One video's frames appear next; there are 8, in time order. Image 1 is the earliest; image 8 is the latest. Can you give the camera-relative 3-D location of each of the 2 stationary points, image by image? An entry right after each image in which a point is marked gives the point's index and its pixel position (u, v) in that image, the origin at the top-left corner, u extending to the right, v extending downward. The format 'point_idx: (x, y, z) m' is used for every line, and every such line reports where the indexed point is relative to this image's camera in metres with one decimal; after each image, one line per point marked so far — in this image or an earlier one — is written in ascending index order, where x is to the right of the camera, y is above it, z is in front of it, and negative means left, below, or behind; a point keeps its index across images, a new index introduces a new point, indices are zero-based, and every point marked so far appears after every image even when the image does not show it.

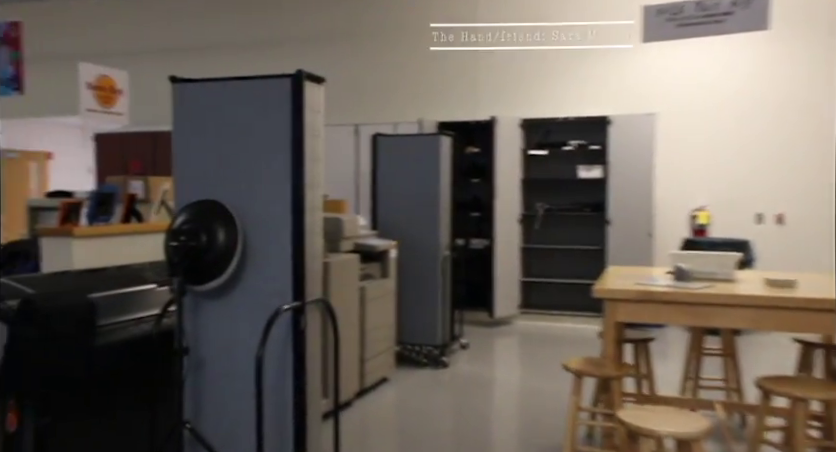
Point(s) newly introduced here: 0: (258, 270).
0: (-0.6, -0.2, +2.9) m
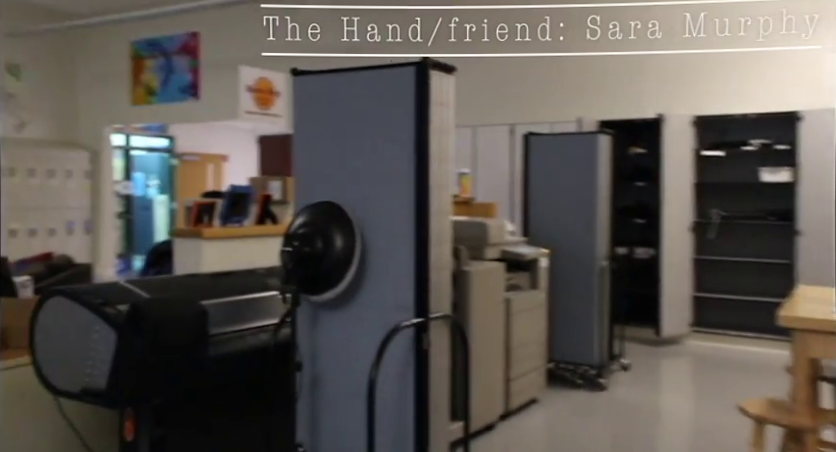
0: (-0.2, -0.2, +2.6) m
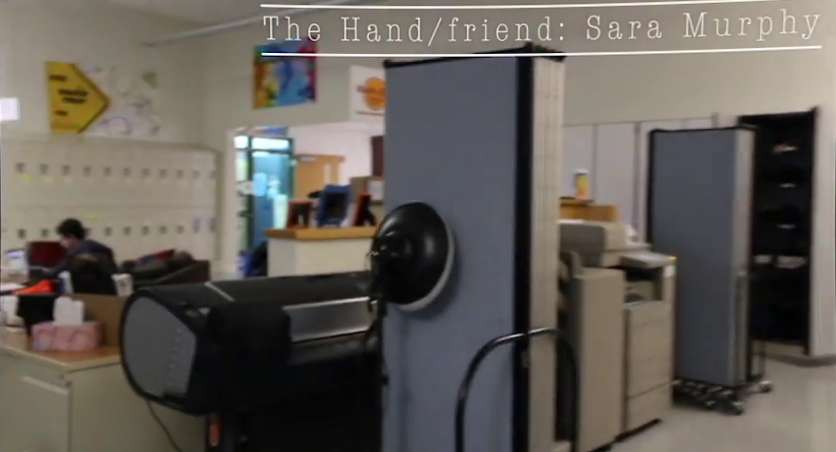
0: (+0.2, -0.2, +2.4) m
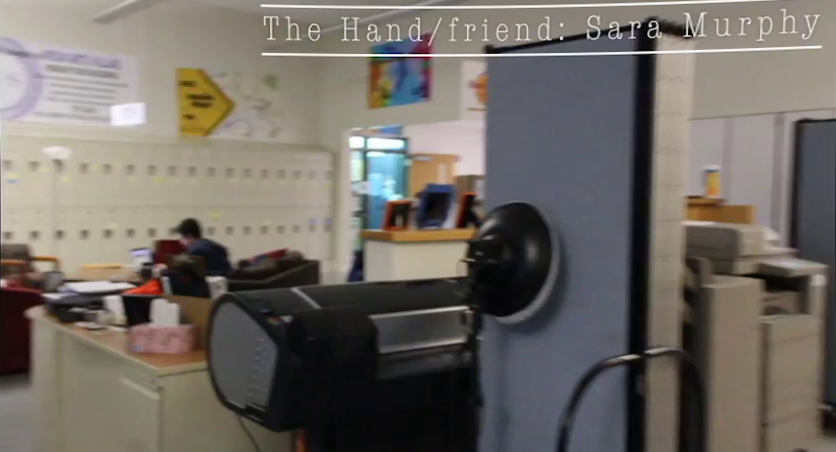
0: (+0.4, -0.2, +2.1) m
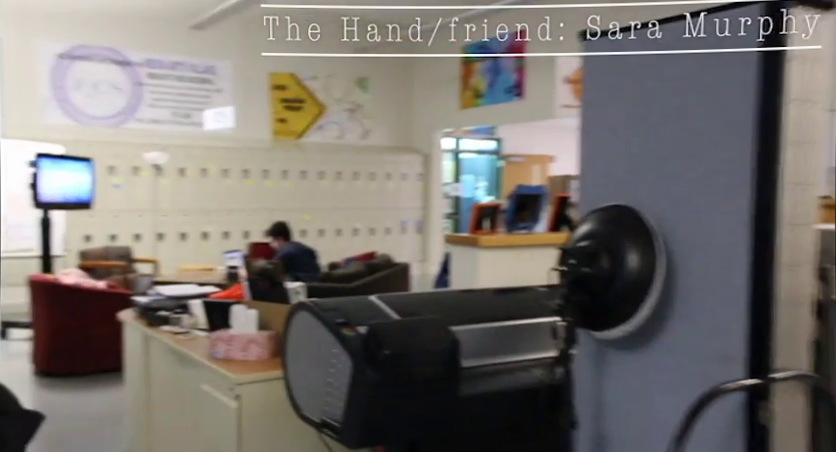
0: (+0.6, -0.2, +1.9) m
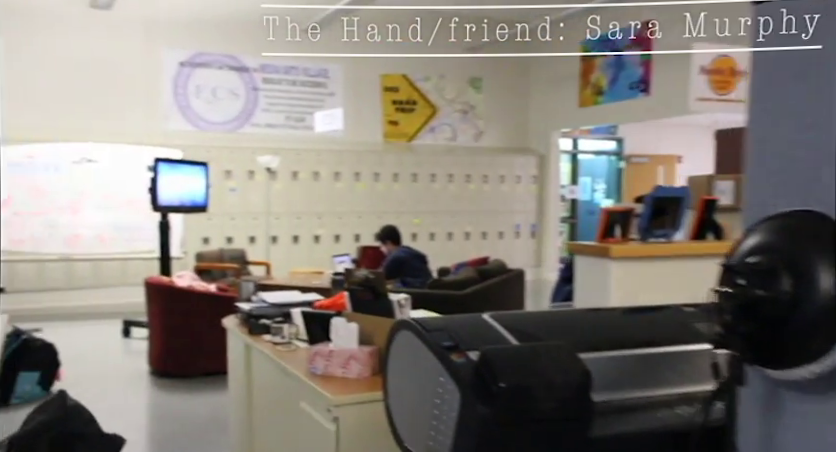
0: (+0.9, -0.2, +1.4) m
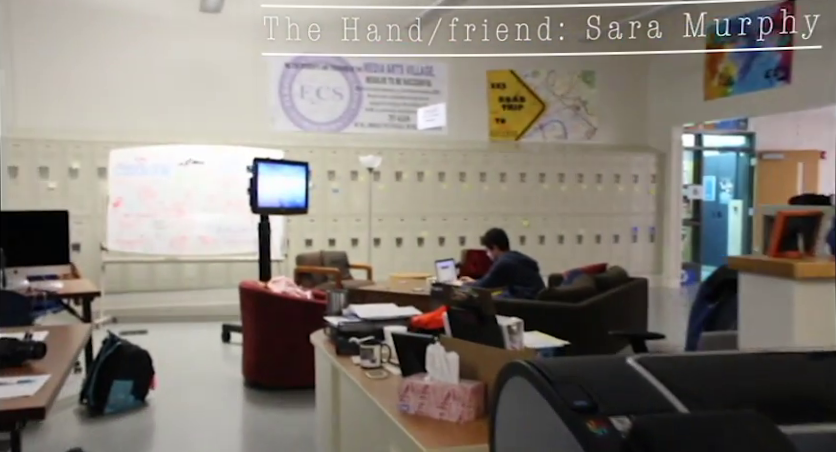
0: (+1.0, -0.2, +0.8) m
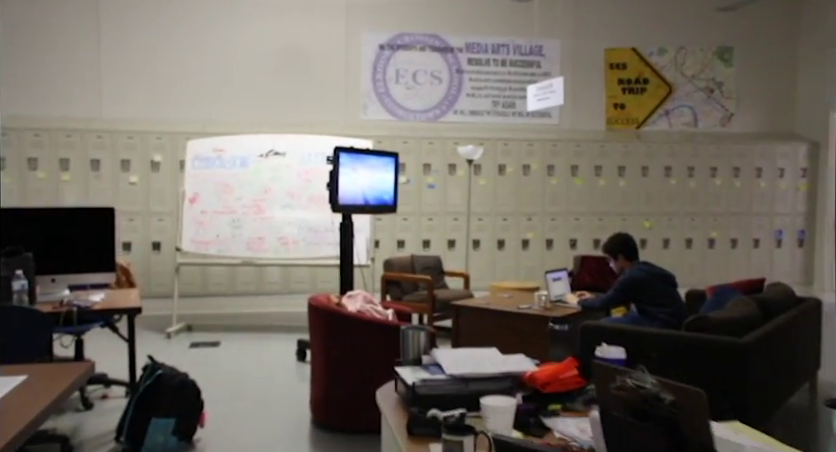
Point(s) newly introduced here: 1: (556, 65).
0: (+1.0, -0.3, -0.4) m
1: (+1.5, +1.8, +8.7) m
